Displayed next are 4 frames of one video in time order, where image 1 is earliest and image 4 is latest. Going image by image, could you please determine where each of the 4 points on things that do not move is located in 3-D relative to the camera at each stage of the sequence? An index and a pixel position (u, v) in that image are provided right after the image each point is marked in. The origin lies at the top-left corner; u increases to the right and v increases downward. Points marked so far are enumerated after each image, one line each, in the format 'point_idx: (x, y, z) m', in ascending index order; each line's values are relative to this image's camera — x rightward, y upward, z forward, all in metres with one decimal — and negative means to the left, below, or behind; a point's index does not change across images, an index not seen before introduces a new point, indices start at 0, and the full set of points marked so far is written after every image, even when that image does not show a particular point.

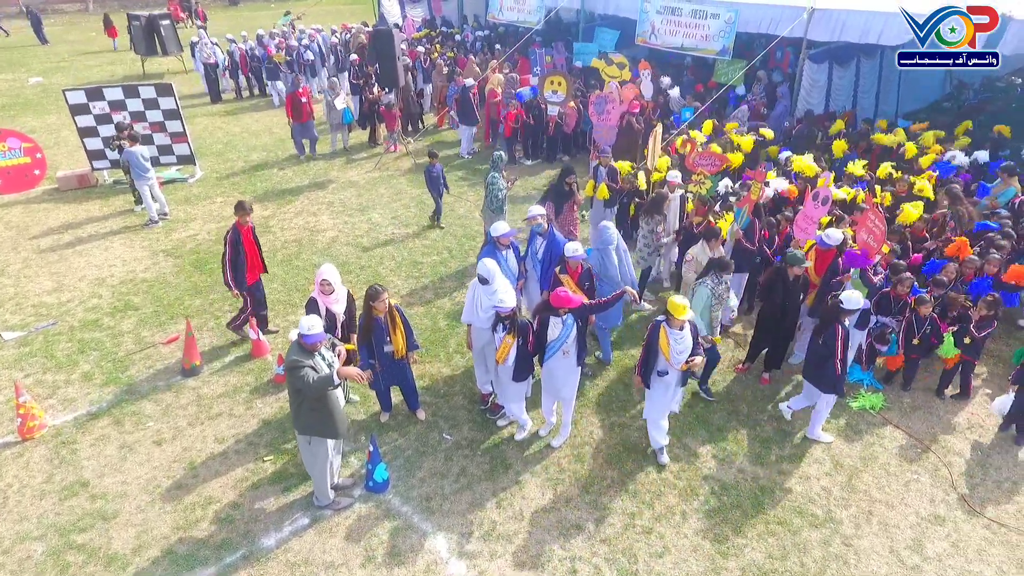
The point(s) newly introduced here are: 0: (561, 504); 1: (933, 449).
0: (+0.5, -2.0, +5.6) m
1: (+4.3, -1.7, +6.2) m
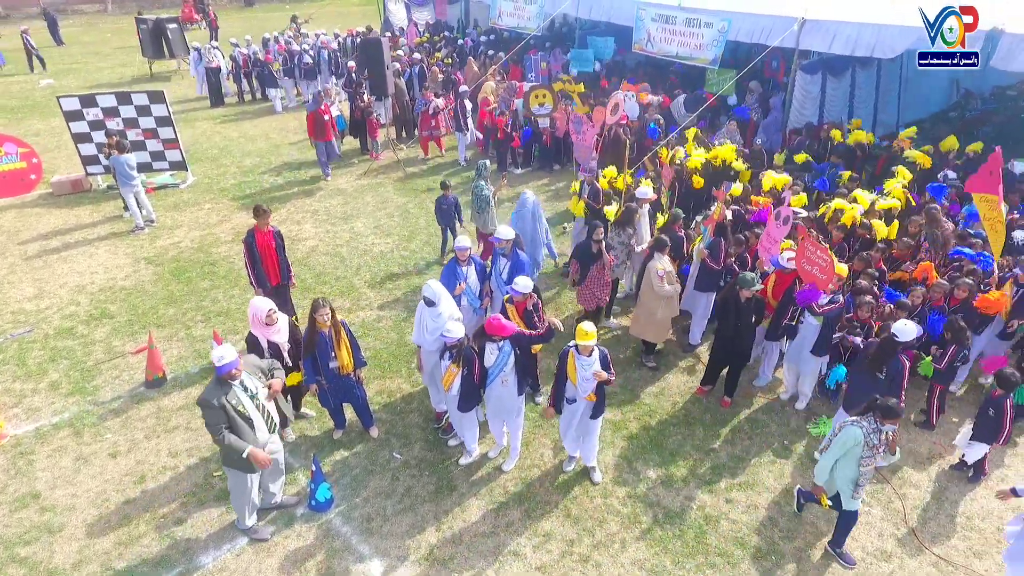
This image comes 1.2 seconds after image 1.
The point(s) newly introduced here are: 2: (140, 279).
0: (-0.1, -2.2, +5.6) m
1: (+3.8, -1.9, +6.1) m
2: (-5.9, +0.2, +9.7) m
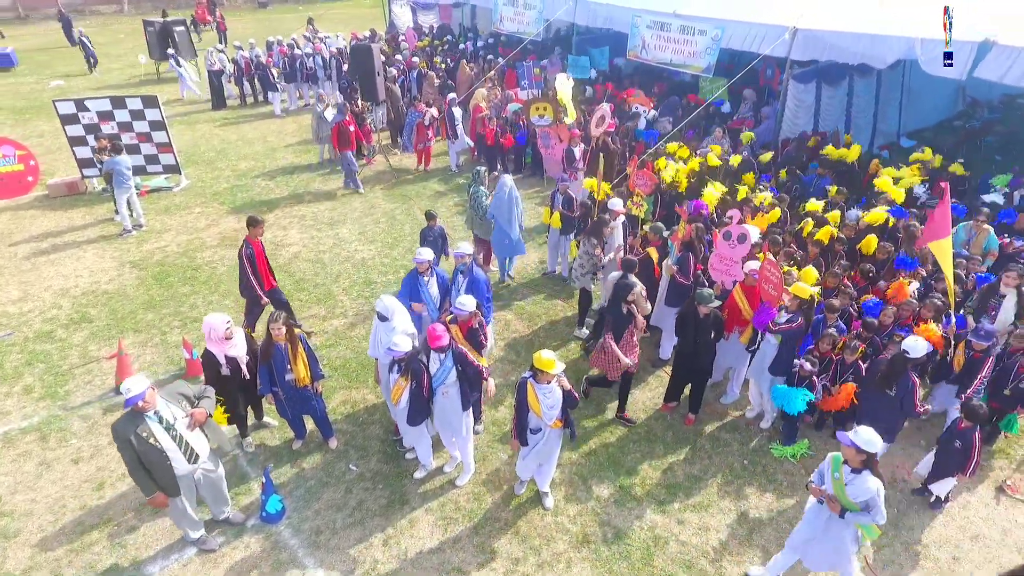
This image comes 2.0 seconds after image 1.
0: (-0.6, -2.4, +5.6) m
1: (+3.3, -2.1, +6.0) m
2: (-6.3, +0.1, +9.8) m
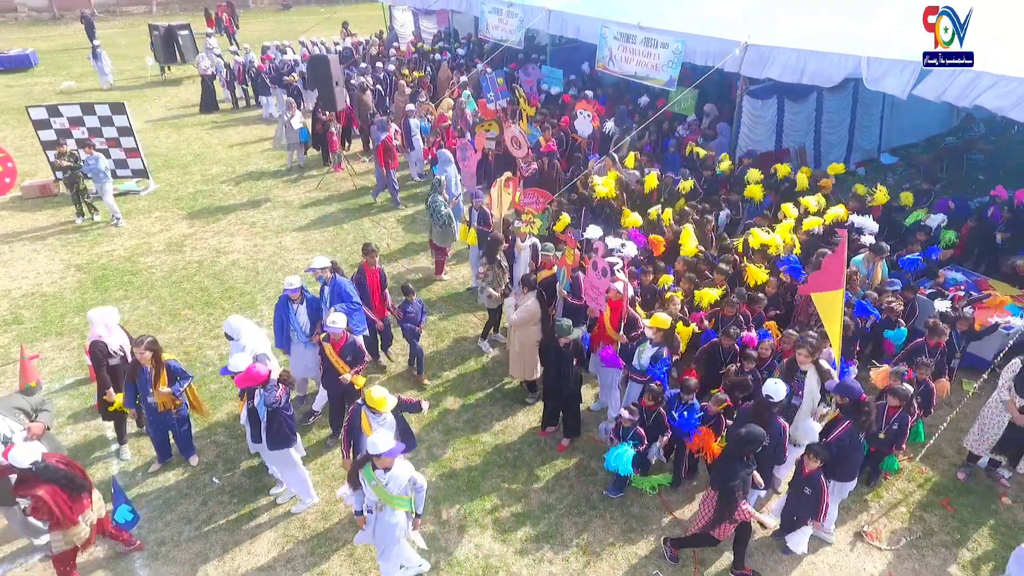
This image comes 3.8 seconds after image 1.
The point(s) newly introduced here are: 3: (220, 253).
0: (-2.2, -2.6, +5.7) m
1: (+1.8, -2.5, +5.9) m
2: (-7.6, 0.0, +10.2) m
3: (-5.4, +0.7, +11.2) m
